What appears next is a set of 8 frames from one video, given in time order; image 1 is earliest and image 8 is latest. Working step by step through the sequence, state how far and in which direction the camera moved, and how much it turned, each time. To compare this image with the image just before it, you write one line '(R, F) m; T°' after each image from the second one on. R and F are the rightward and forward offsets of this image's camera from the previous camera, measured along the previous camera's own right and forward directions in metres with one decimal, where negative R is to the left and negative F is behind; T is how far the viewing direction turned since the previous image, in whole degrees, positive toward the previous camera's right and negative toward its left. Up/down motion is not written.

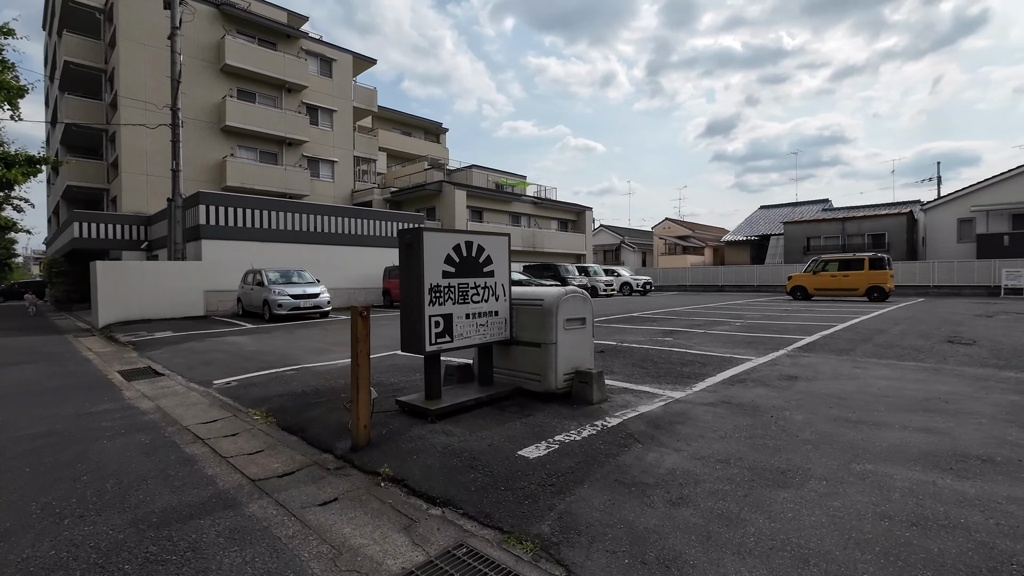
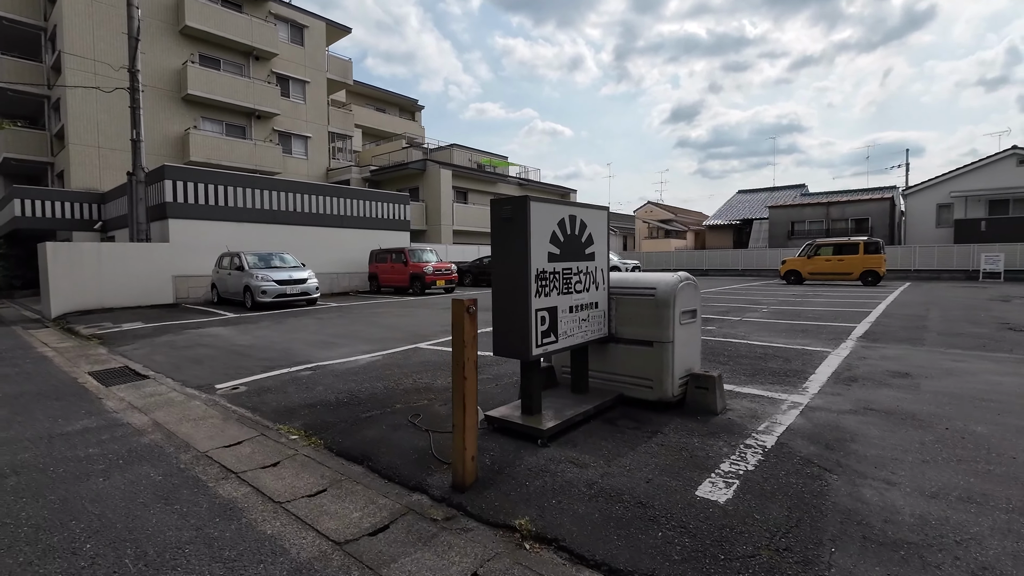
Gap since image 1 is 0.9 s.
(-1.1, +0.9) m; +4°
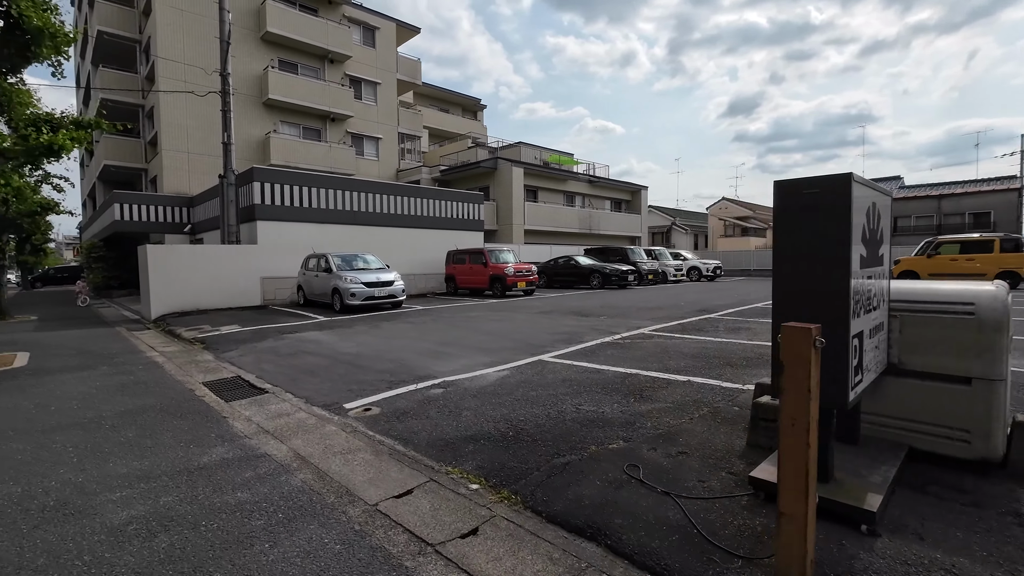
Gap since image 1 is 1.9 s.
(-1.2, +0.8) m; -6°
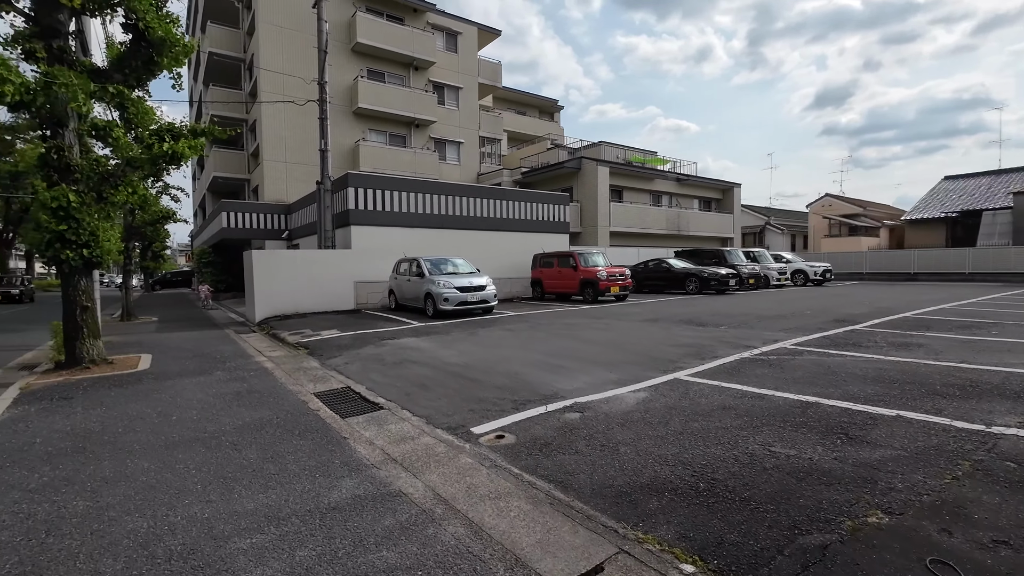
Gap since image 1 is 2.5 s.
(-0.7, +0.7) m; -8°
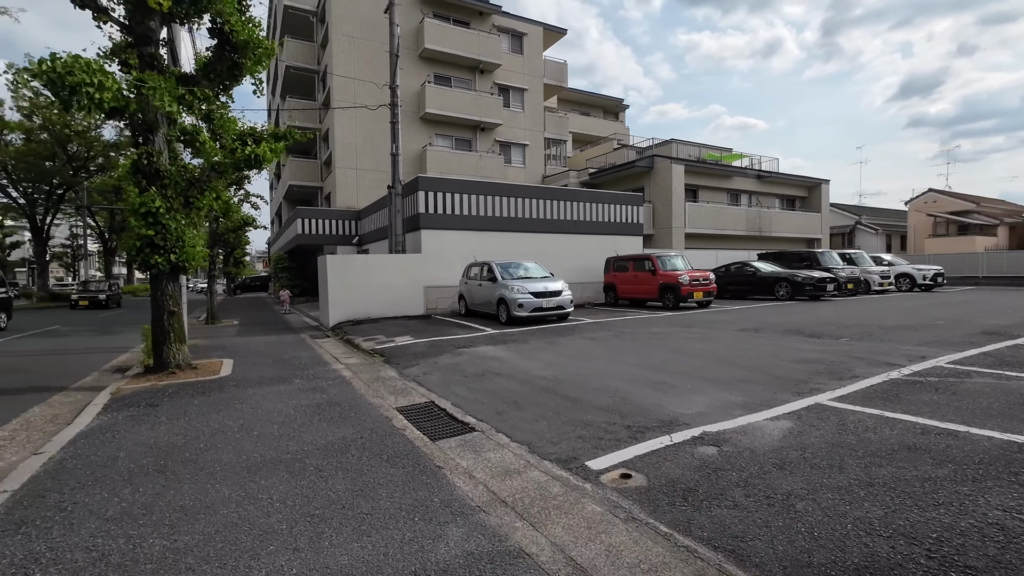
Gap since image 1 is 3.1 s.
(-0.5, +0.6) m; -7°
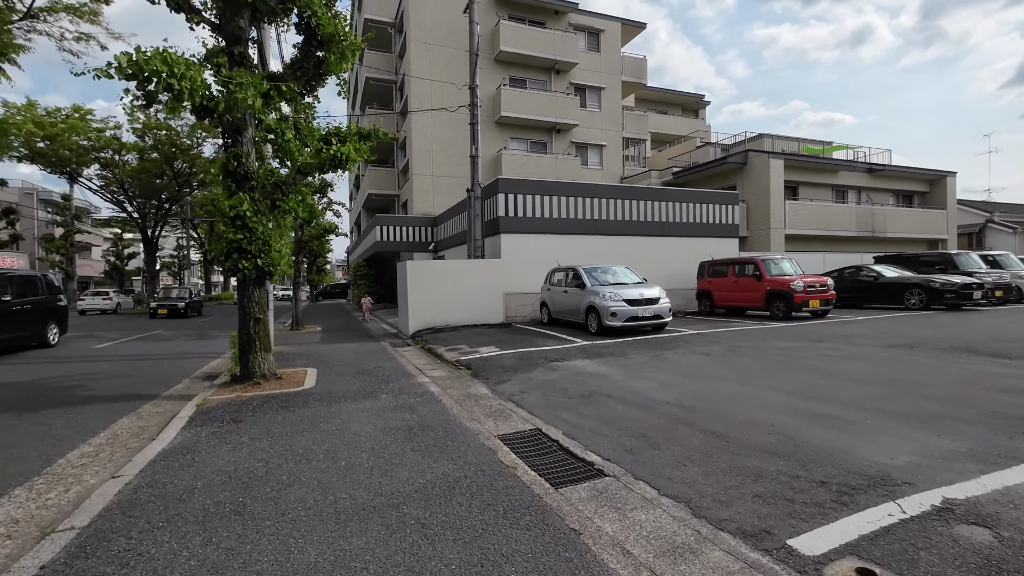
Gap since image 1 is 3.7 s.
(-0.5, +0.9) m; -8°
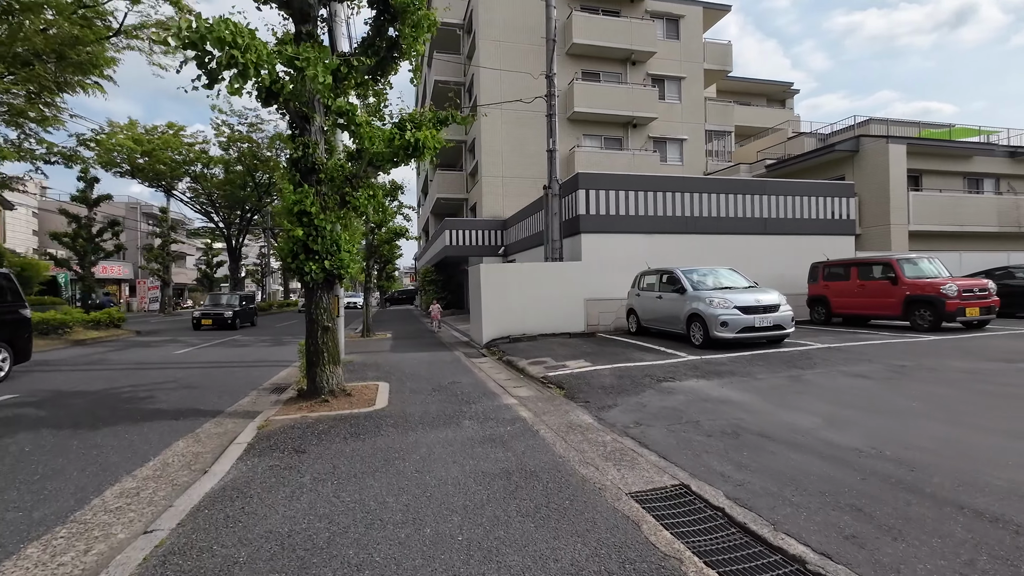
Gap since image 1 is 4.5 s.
(-0.5, +1.1) m; -7°
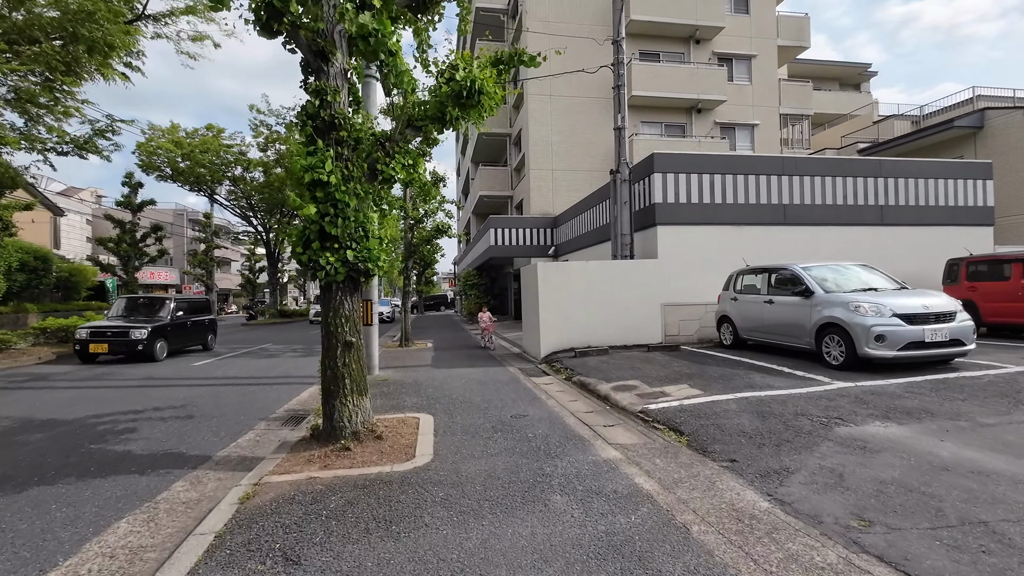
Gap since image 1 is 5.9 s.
(-0.6, +1.9) m; -4°
